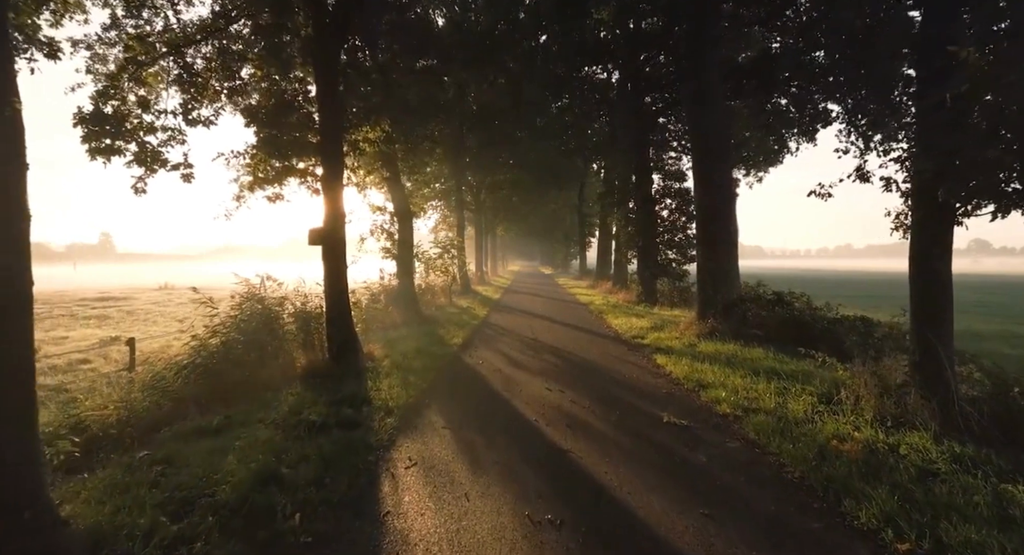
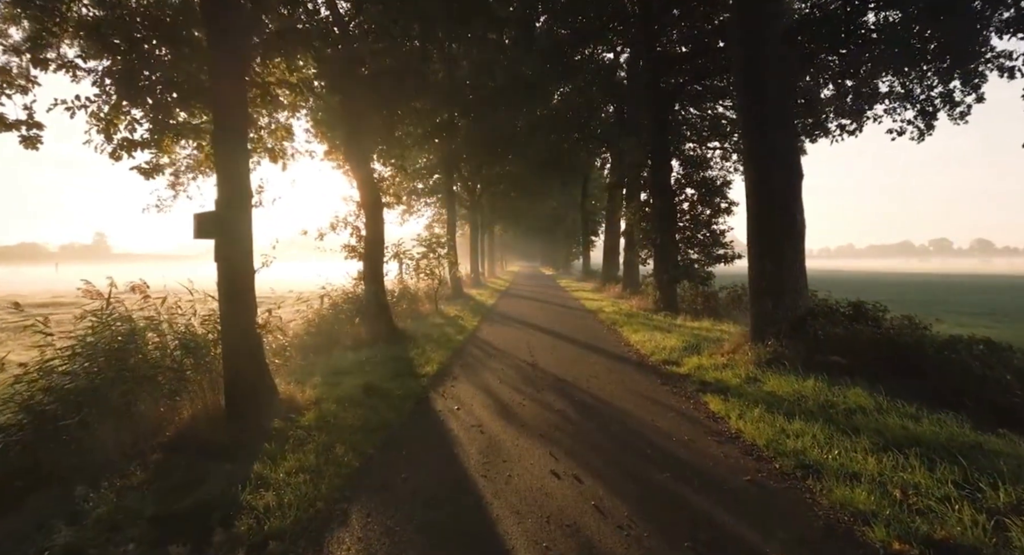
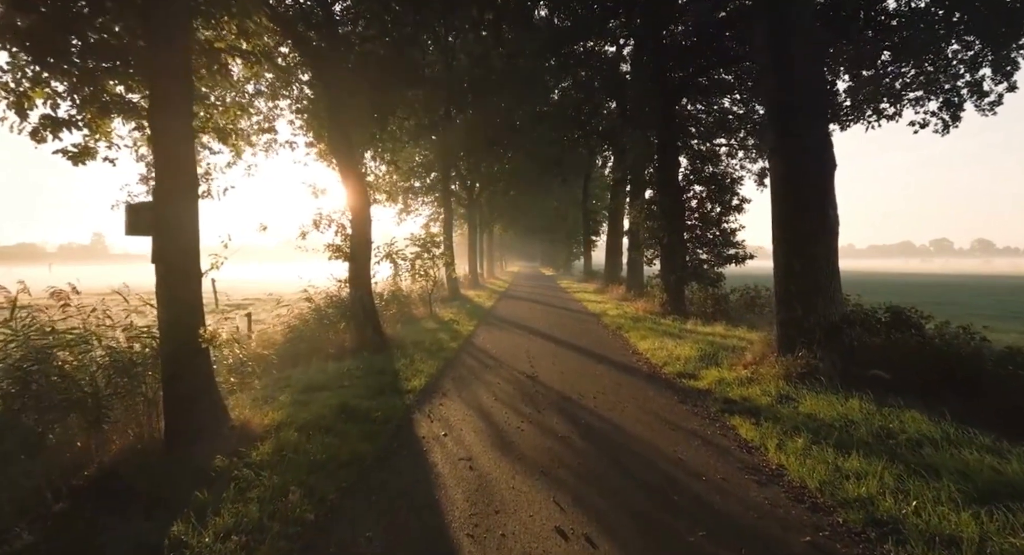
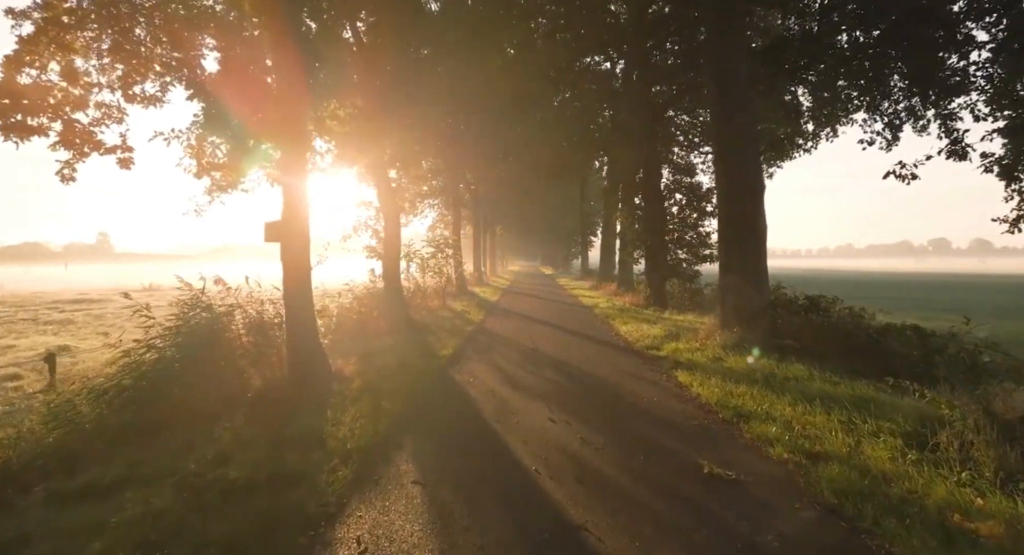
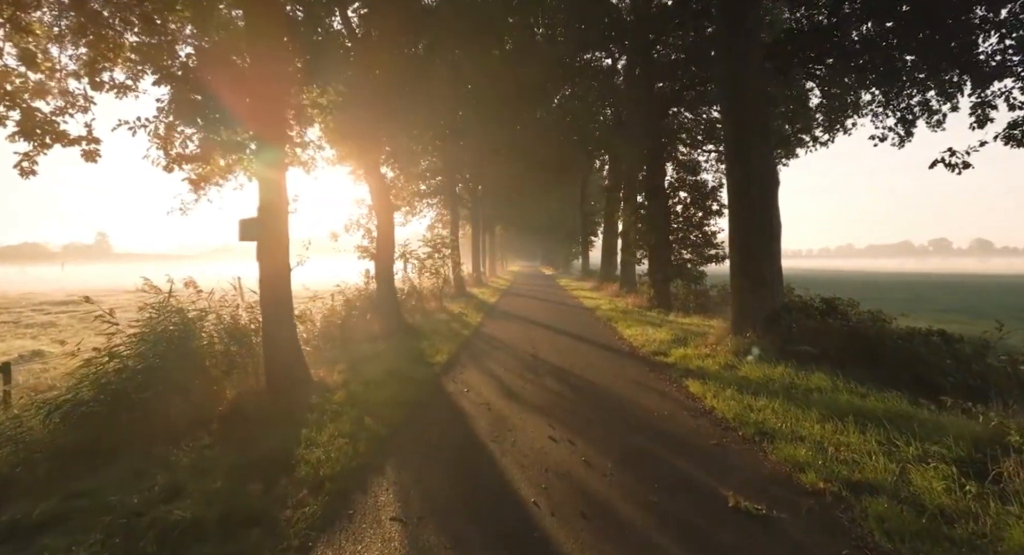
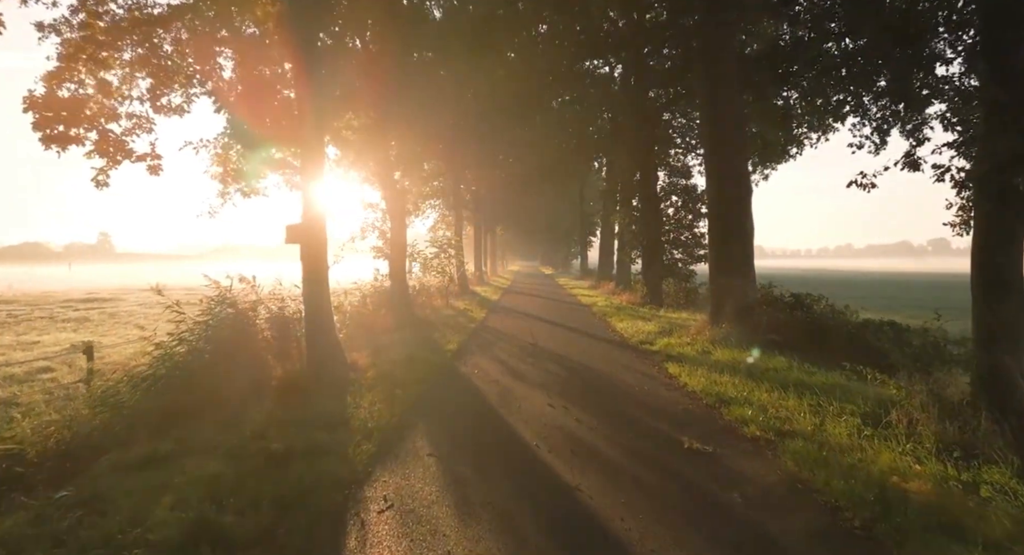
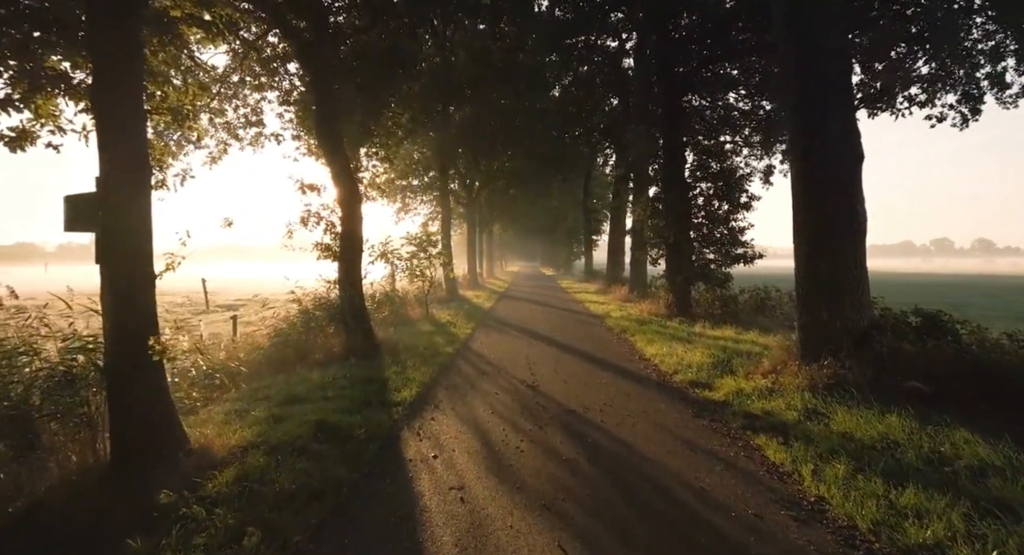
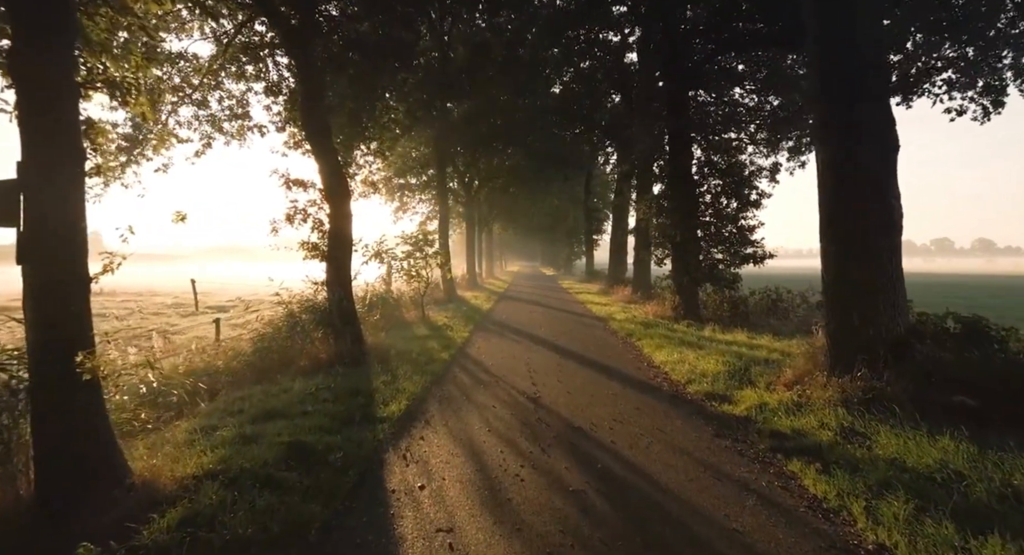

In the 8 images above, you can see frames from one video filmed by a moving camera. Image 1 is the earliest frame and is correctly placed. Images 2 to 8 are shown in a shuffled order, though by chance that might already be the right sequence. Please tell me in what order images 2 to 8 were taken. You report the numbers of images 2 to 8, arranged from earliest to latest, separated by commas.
6, 4, 5, 2, 3, 7, 8
